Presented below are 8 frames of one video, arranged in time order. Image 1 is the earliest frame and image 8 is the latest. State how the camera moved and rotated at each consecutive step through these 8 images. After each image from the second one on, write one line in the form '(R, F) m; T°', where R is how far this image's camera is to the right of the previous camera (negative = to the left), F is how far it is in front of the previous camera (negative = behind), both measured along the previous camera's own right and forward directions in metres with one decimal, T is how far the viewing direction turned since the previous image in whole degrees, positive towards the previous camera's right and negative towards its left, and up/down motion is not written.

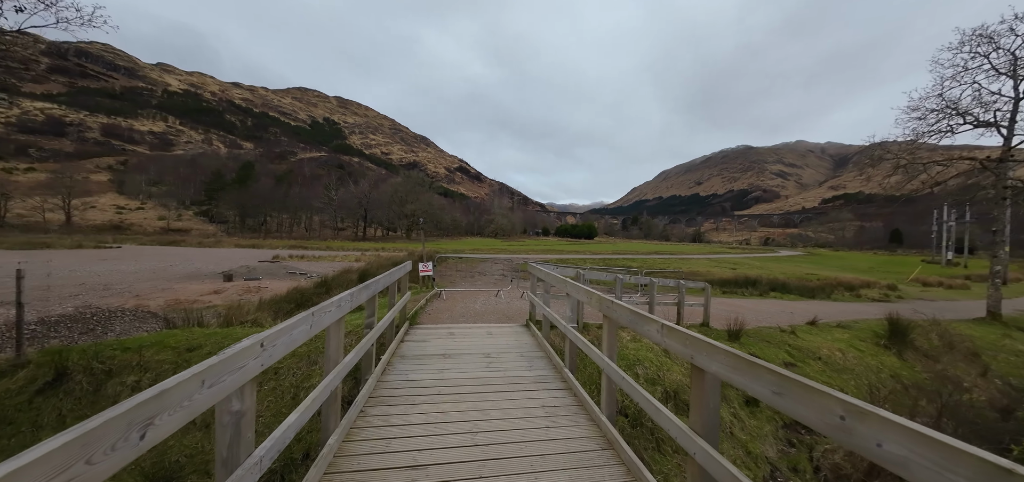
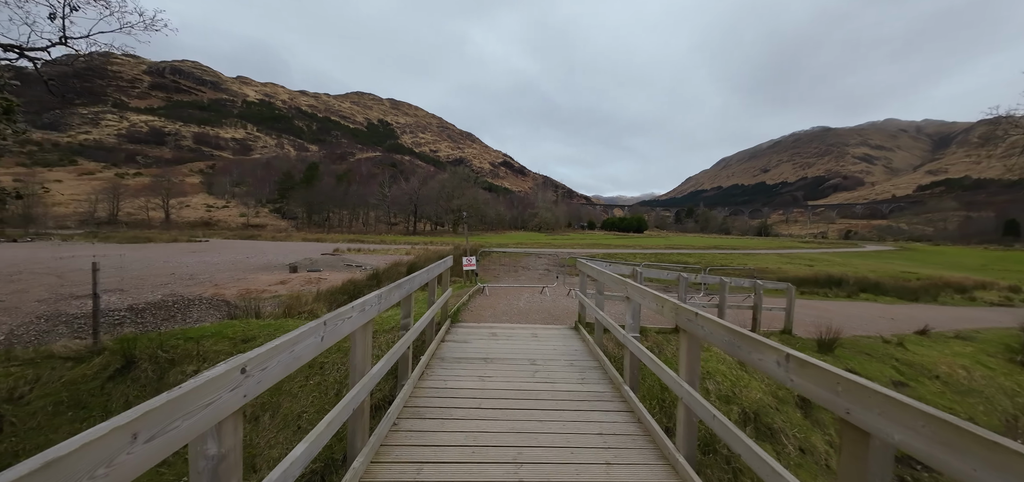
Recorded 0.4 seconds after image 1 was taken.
(0.0, +0.5) m; -8°
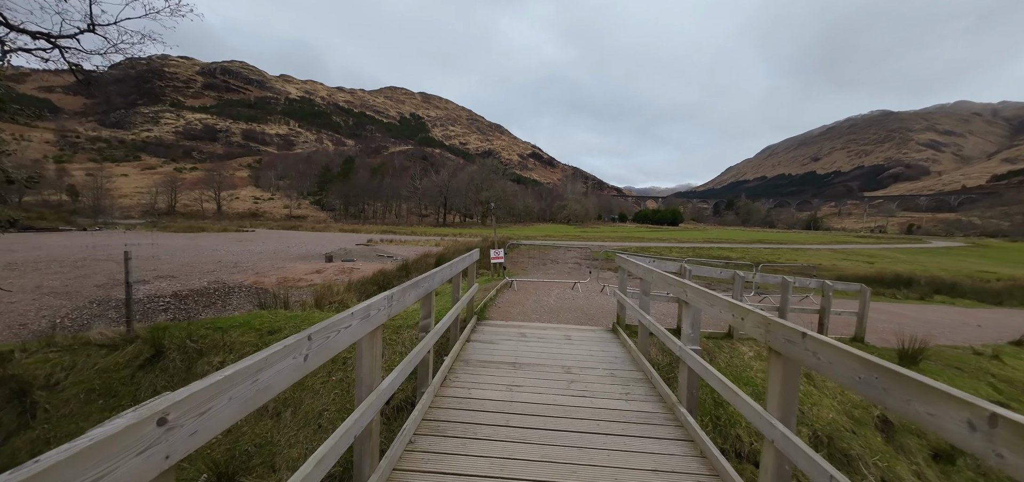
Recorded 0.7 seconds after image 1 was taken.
(0.0, +0.5) m; -5°
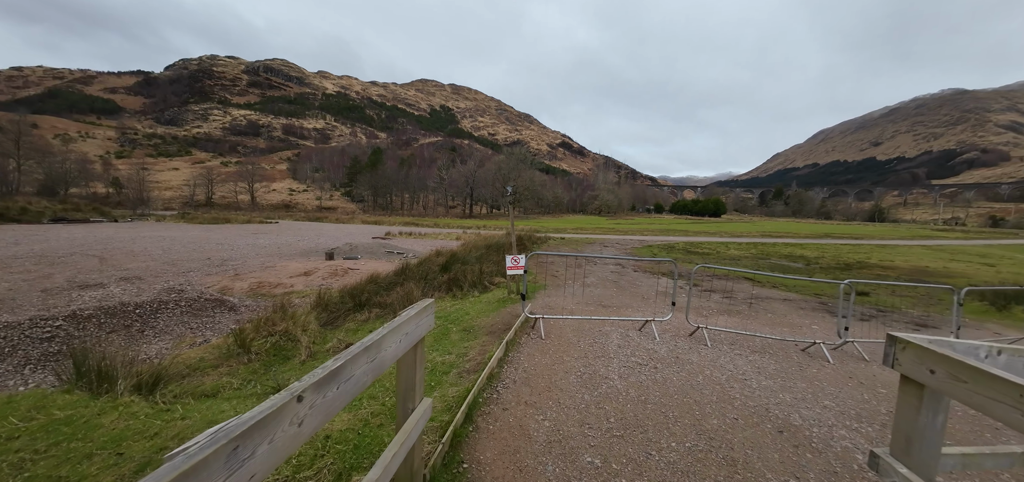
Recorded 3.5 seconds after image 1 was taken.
(0.0, +3.6) m; -5°
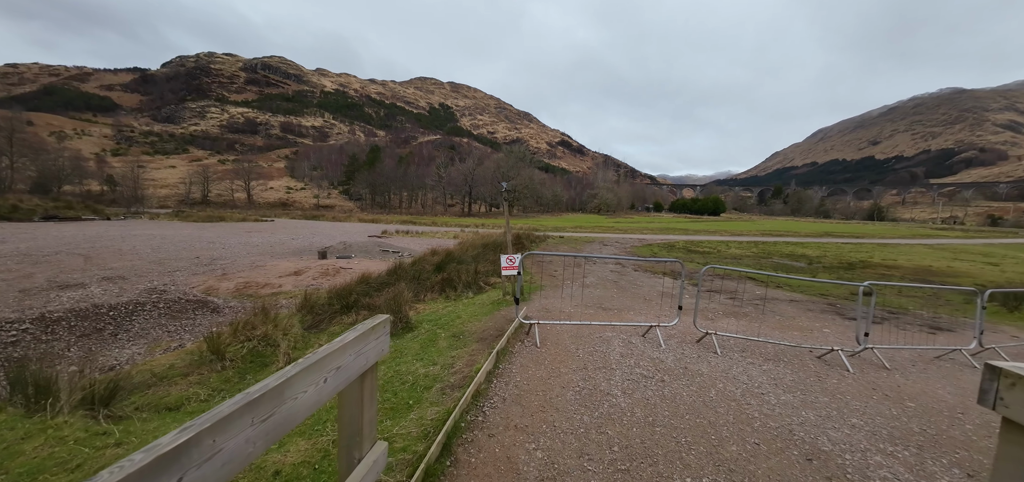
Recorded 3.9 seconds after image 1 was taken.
(+0.1, +0.4) m; 0°
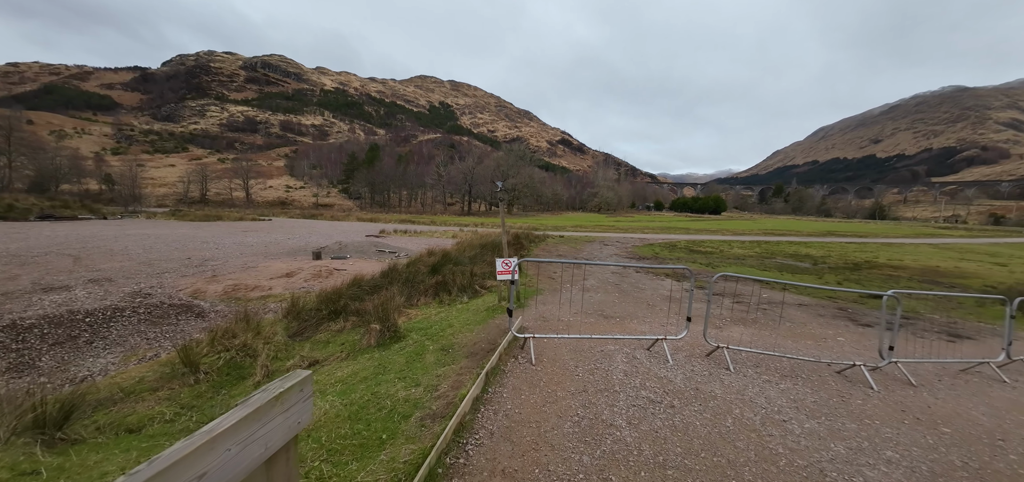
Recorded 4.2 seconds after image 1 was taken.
(+0.1, +0.4) m; 0°
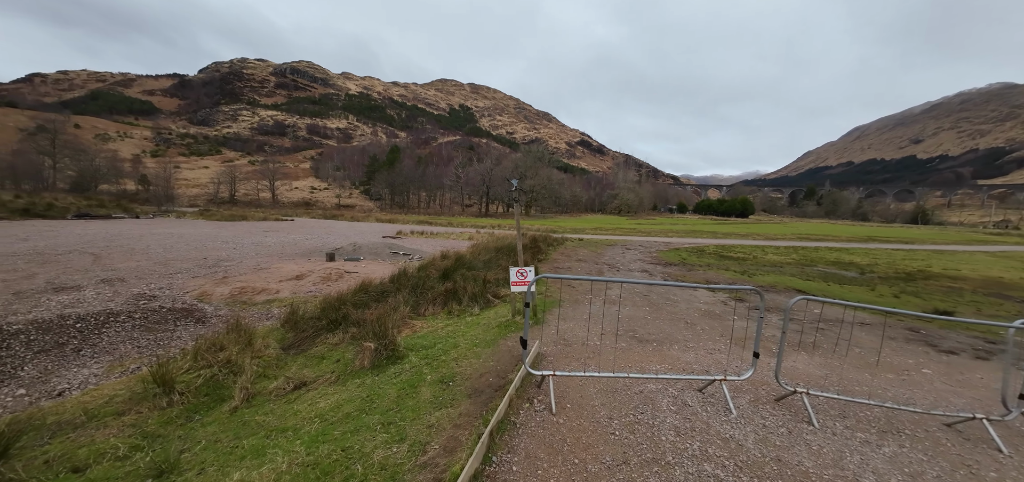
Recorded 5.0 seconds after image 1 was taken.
(0.0, +0.8) m; -3°
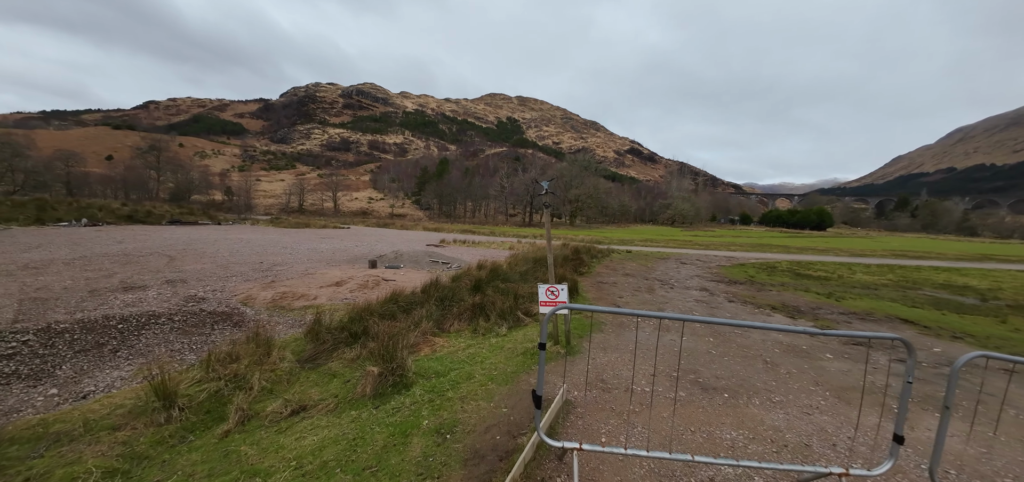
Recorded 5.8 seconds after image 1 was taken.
(+0.2, +0.8) m; -7°
